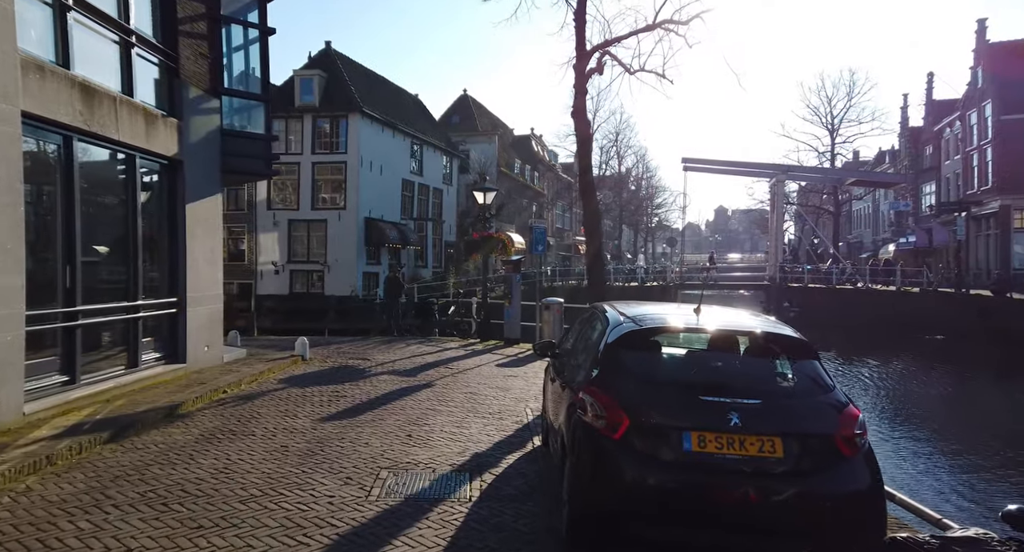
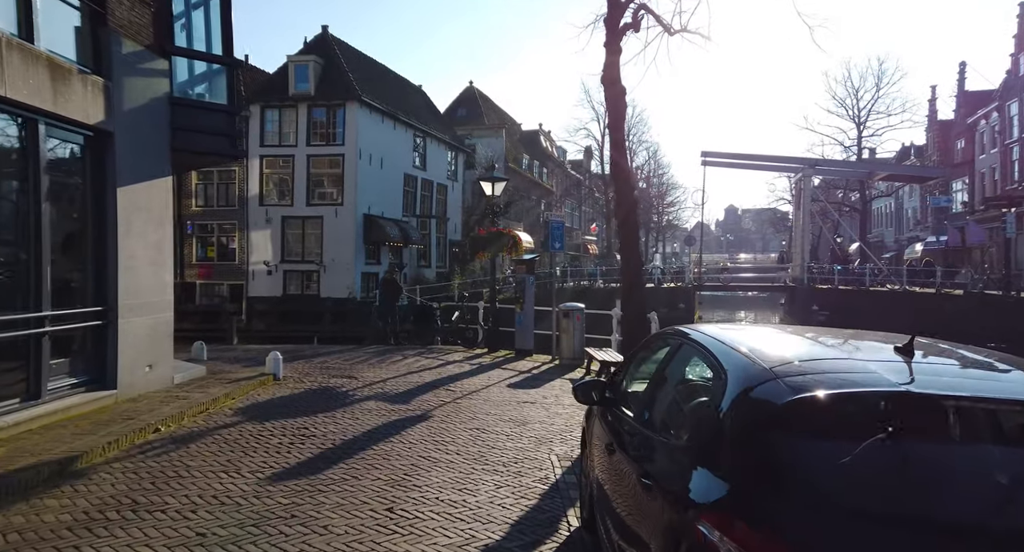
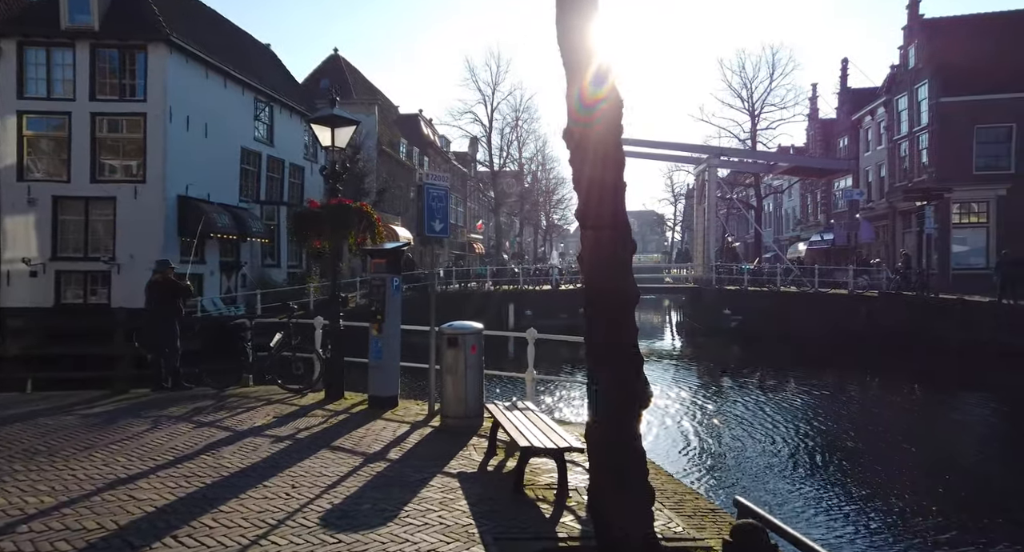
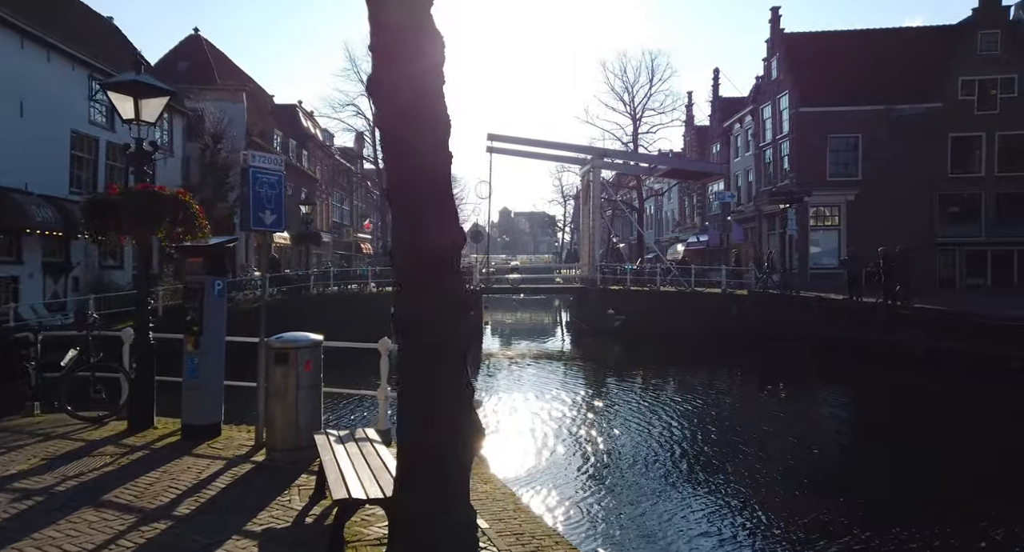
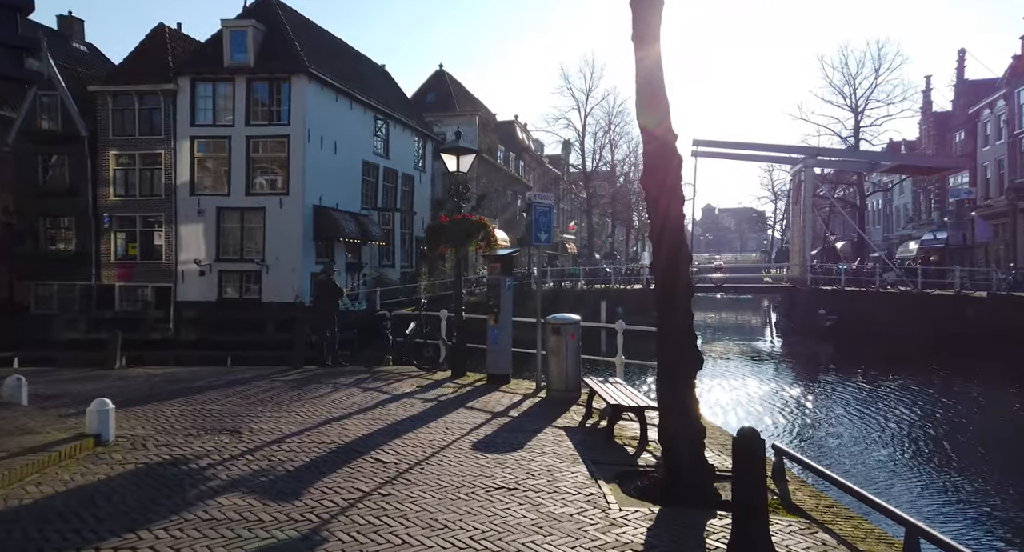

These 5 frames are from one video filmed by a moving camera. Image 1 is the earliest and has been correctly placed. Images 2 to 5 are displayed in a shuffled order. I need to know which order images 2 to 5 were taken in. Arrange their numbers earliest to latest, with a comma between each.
2, 5, 3, 4
